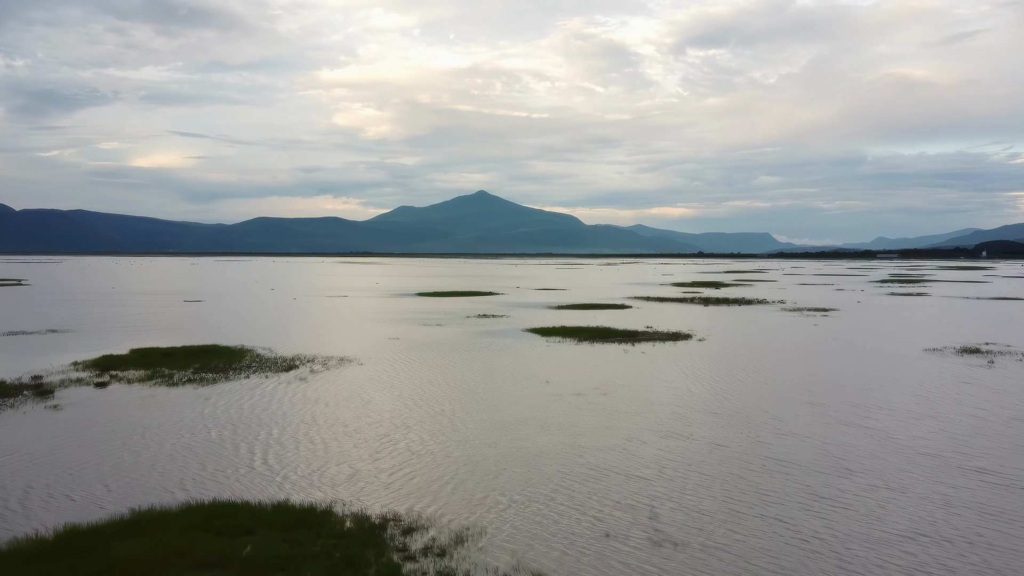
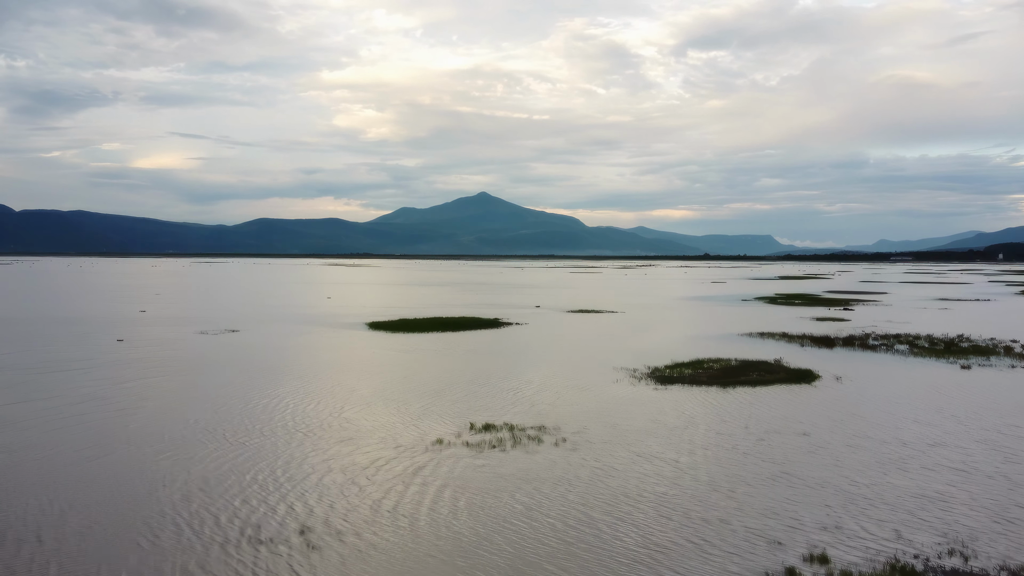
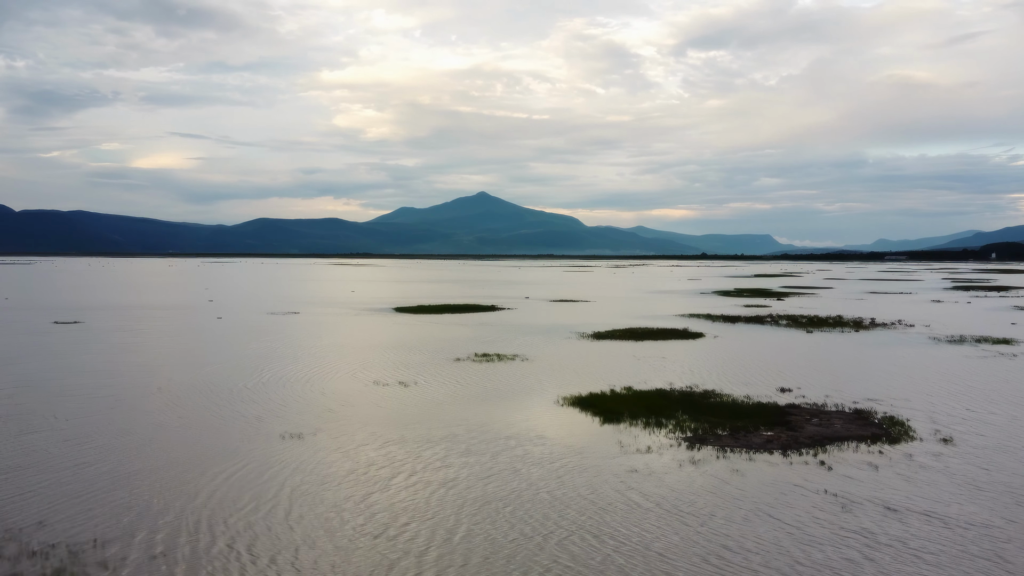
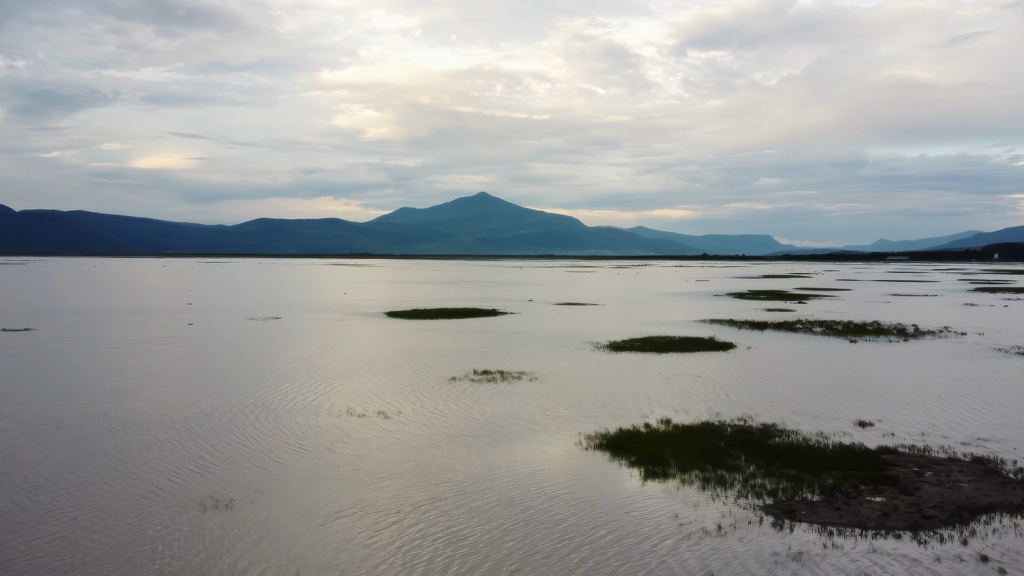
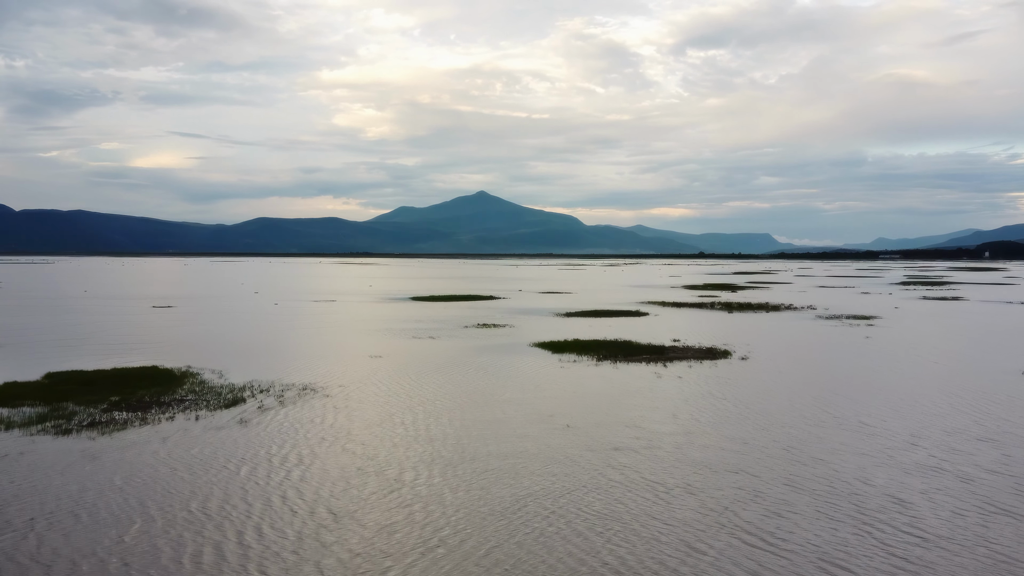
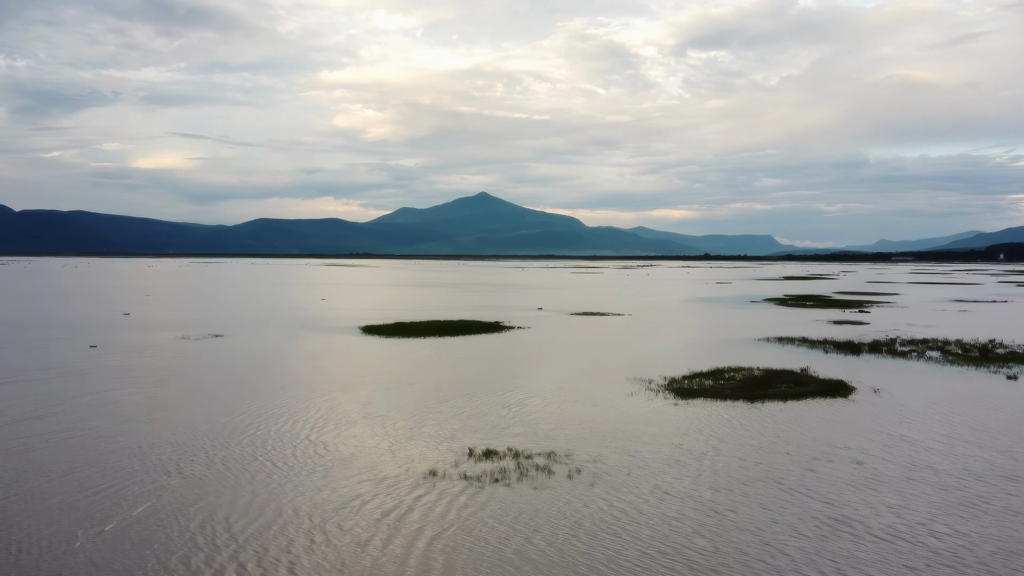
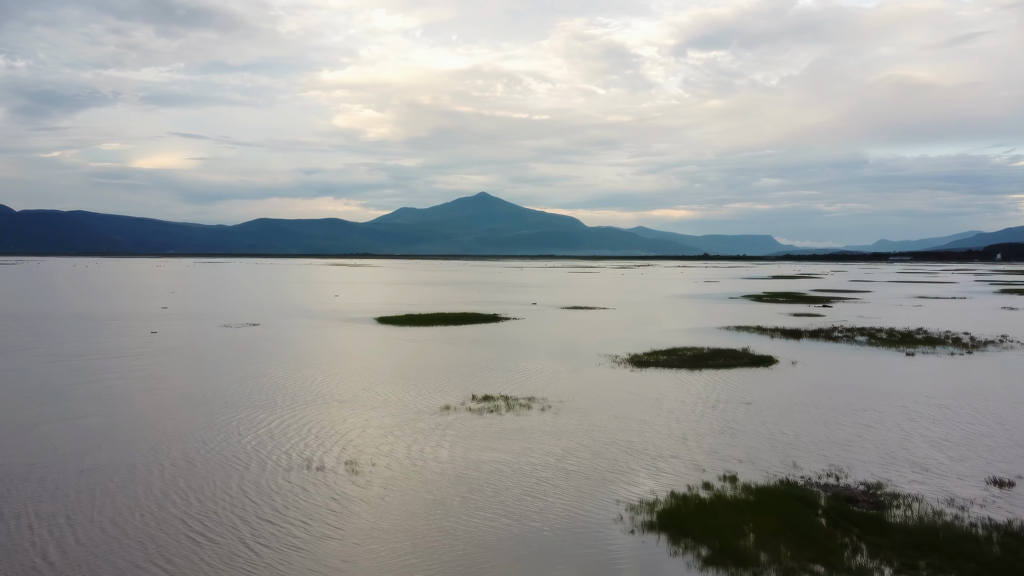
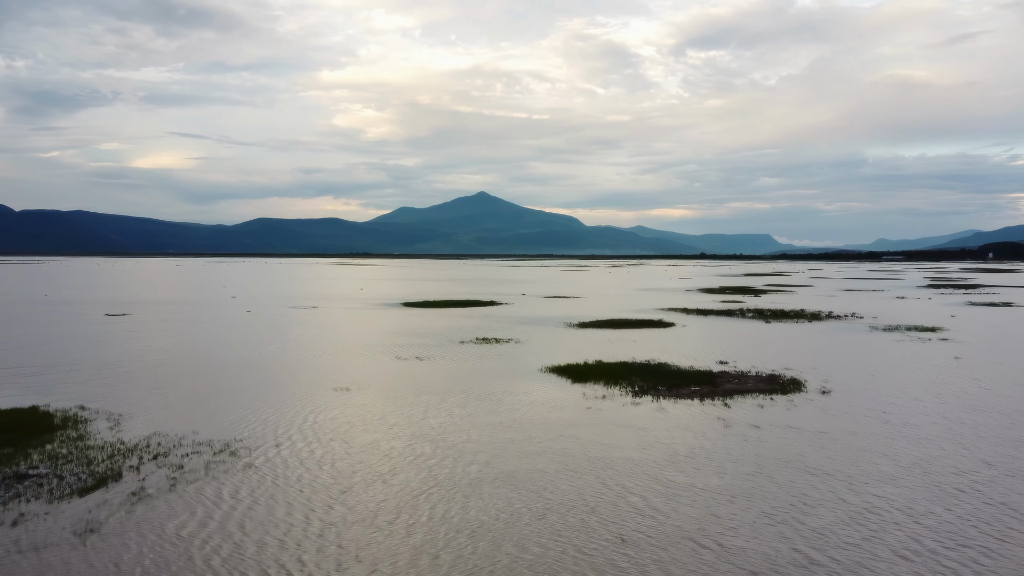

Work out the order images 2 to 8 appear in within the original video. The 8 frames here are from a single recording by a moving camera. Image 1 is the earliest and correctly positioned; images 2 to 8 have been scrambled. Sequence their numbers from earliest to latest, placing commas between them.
5, 8, 3, 4, 7, 2, 6
